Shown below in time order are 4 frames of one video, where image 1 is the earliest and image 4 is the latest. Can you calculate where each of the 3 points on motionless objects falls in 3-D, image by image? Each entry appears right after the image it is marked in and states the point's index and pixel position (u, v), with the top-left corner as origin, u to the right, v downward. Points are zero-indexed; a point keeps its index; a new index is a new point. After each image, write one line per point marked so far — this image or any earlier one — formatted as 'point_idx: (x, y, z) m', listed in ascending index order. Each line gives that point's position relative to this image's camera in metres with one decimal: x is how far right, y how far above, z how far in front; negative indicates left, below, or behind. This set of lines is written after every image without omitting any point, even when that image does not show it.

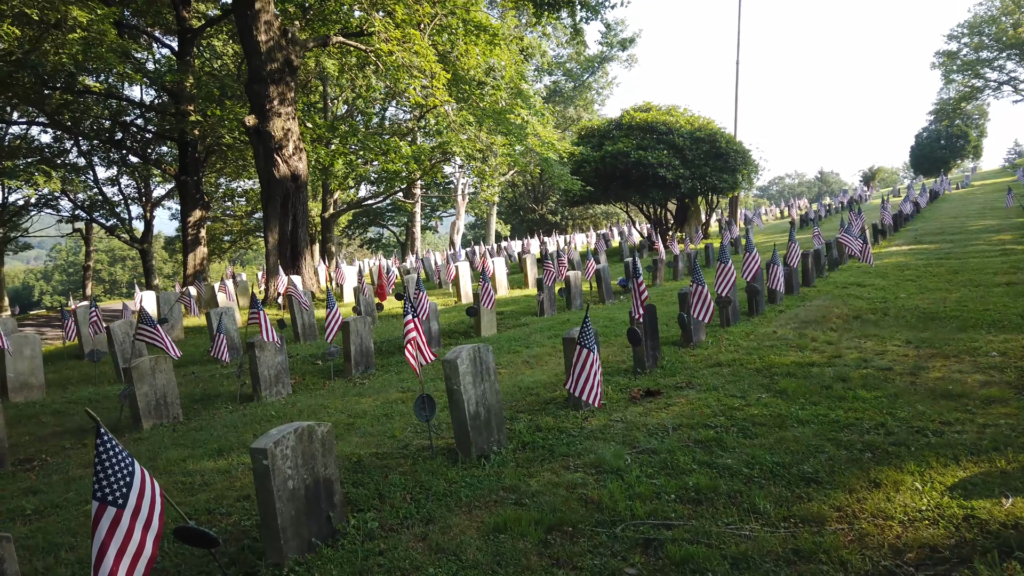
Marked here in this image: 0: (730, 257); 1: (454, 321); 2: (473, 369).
0: (+2.6, +0.4, +9.0) m
1: (-0.9, -0.5, +11.9) m
2: (-0.2, -0.5, +4.9) m
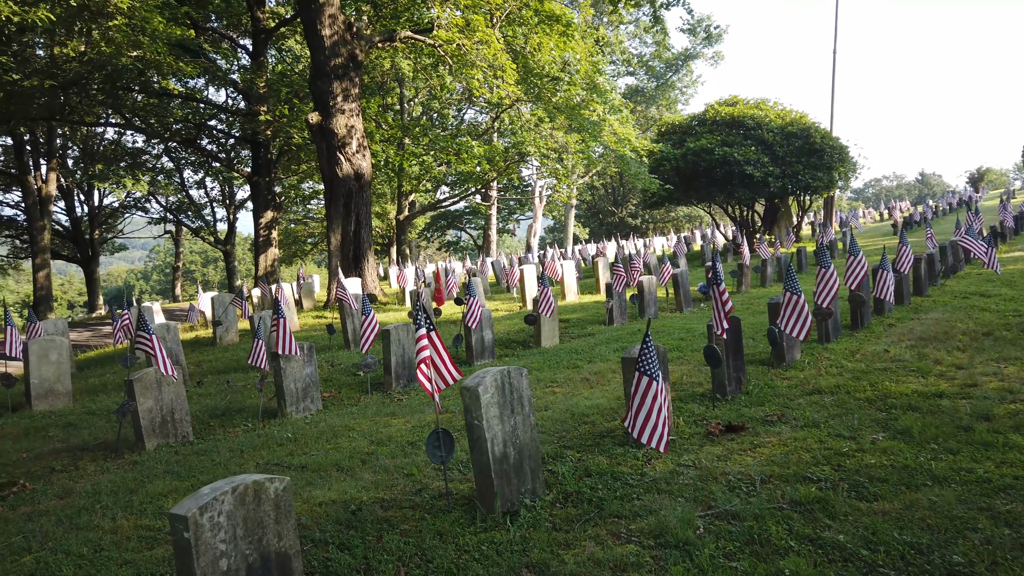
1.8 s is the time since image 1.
0: (+3.2, +0.3, +7.6) m
1: (0.0, -0.6, +10.9) m
2: (-0.1, -0.6, +3.8) m
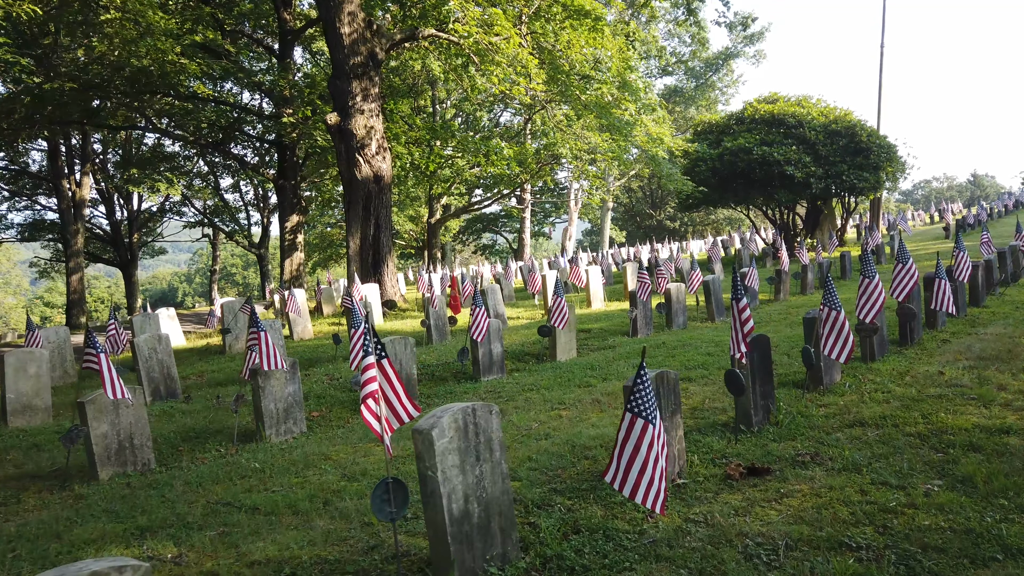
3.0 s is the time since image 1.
0: (+3.3, +0.2, +6.8) m
1: (+0.2, -0.7, +10.1) m
2: (-0.2, -0.6, +3.1) m
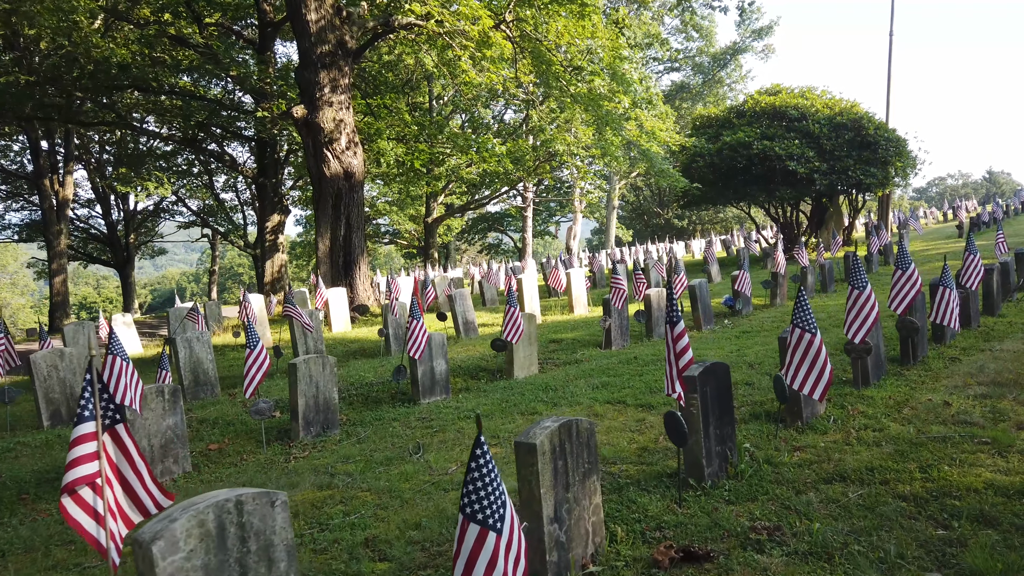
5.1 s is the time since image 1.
0: (+2.7, +0.1, +5.7) m
1: (-0.3, -0.8, +9.1) m
2: (-0.8, -0.7, +2.1) m
